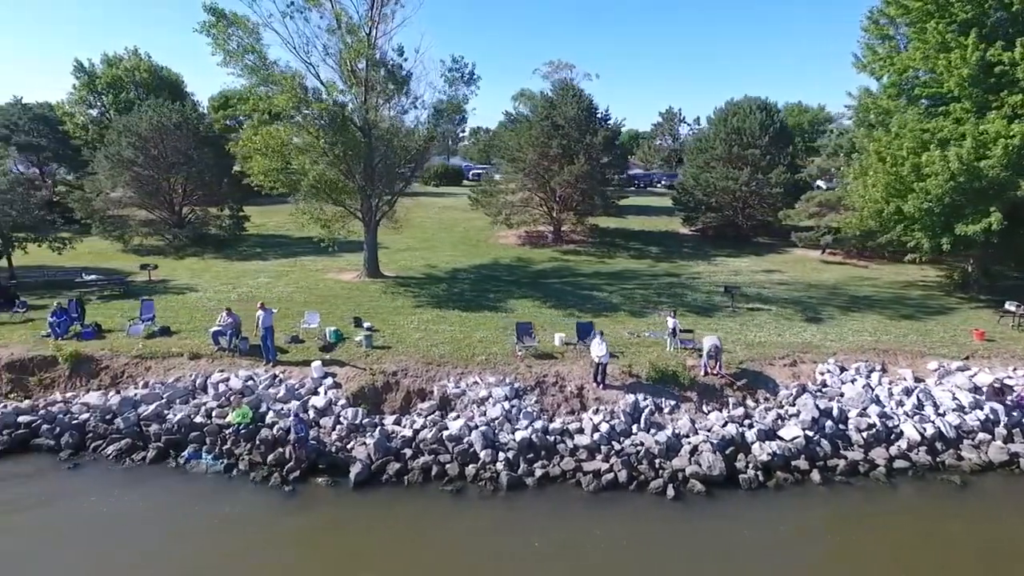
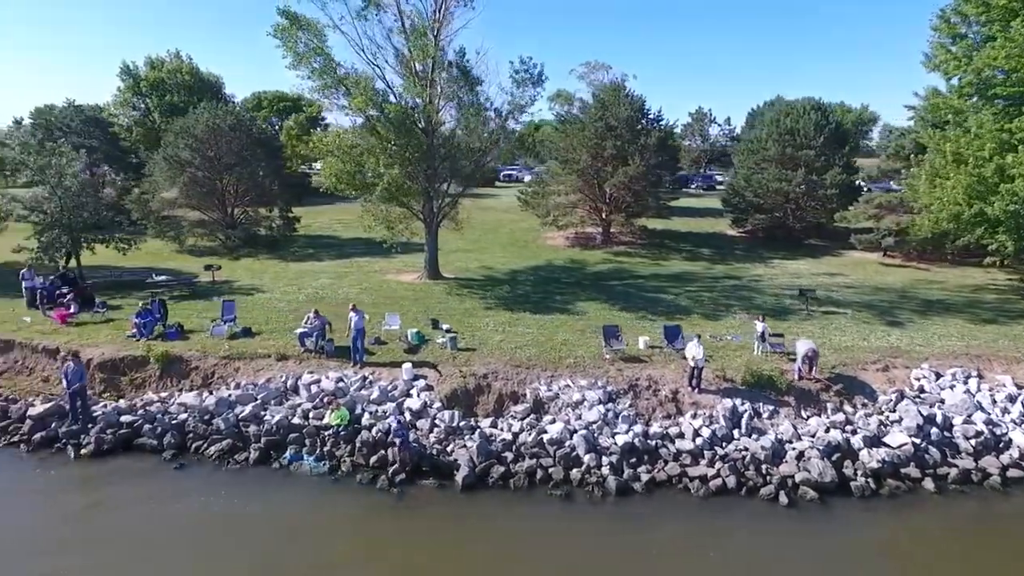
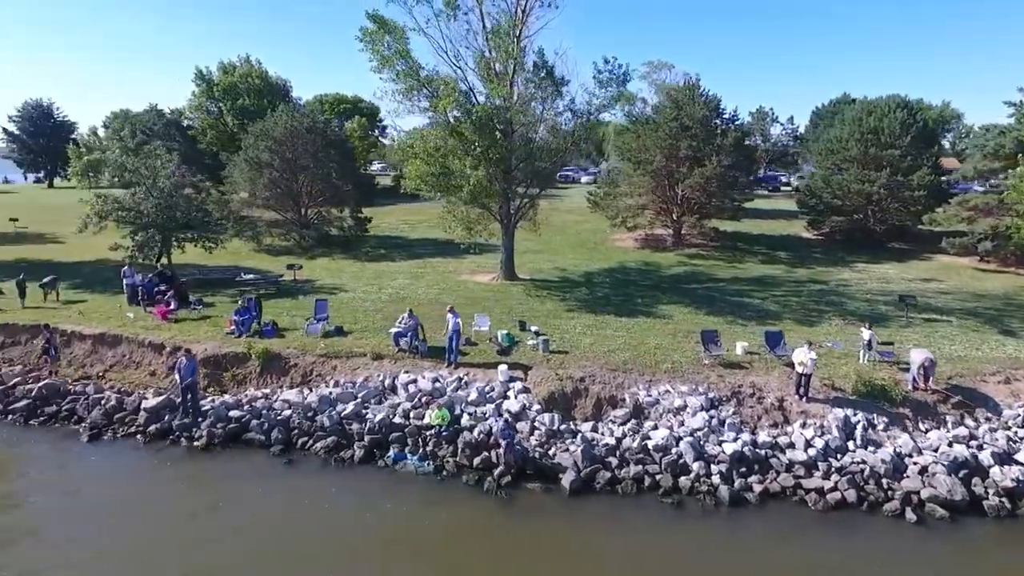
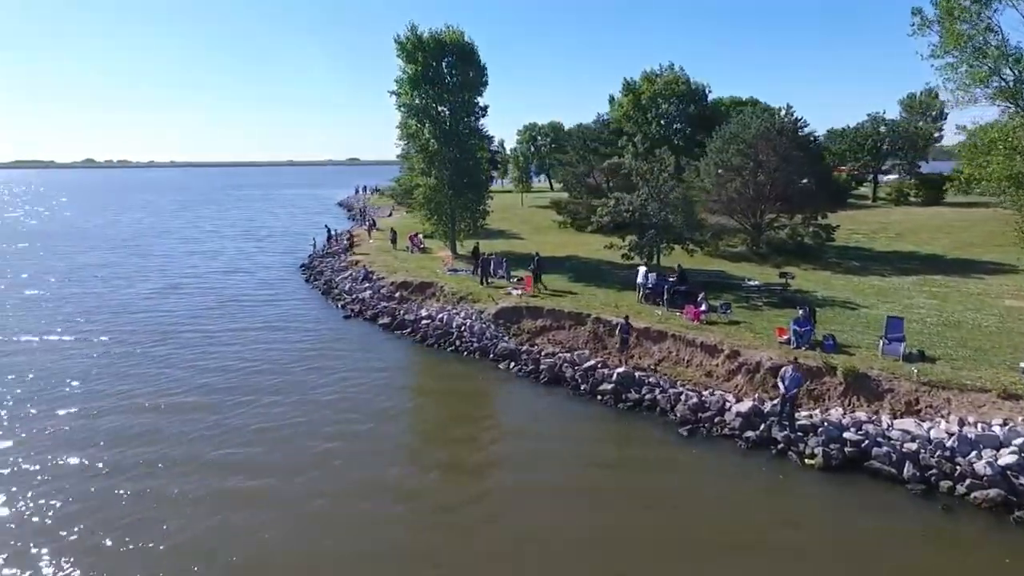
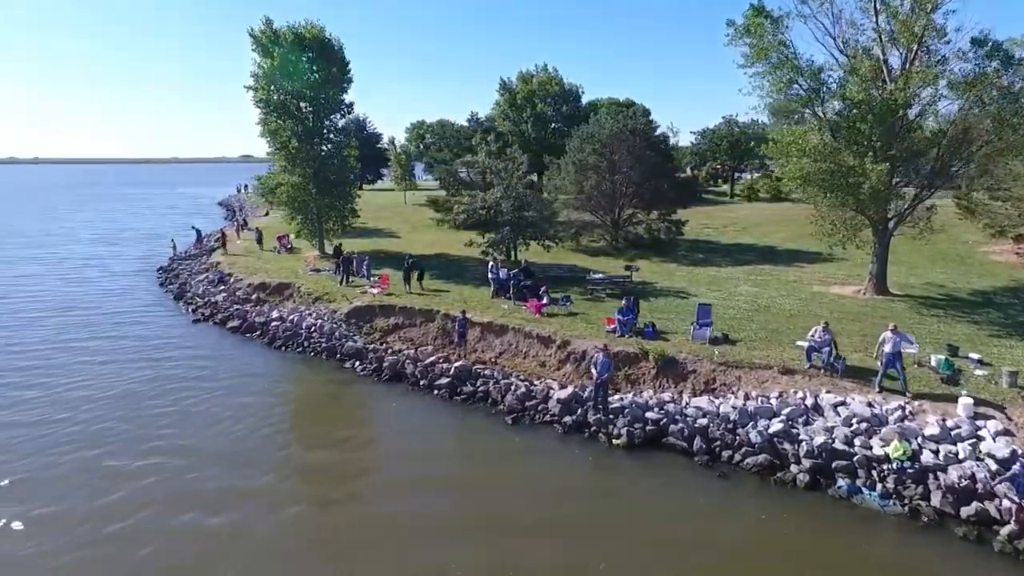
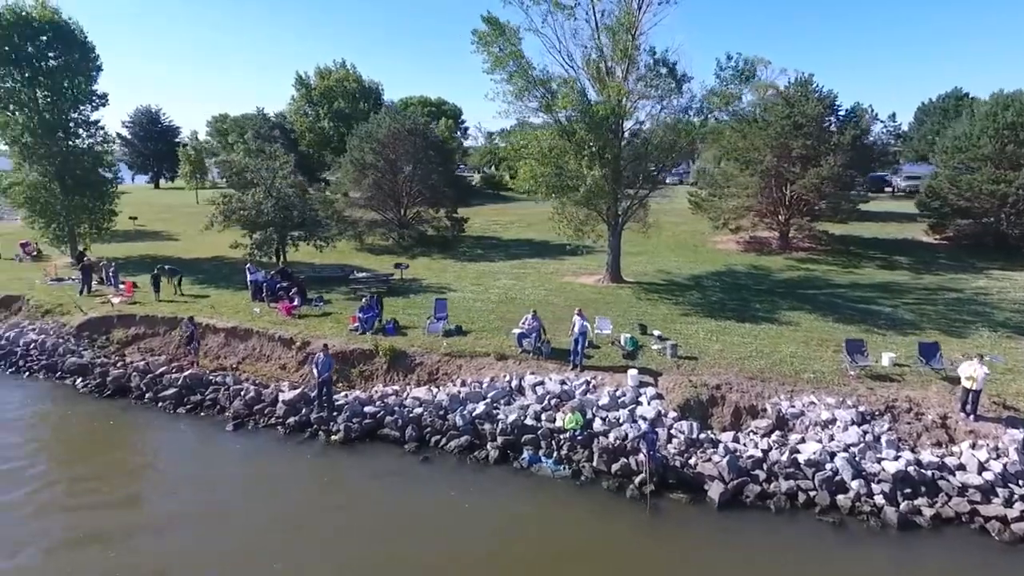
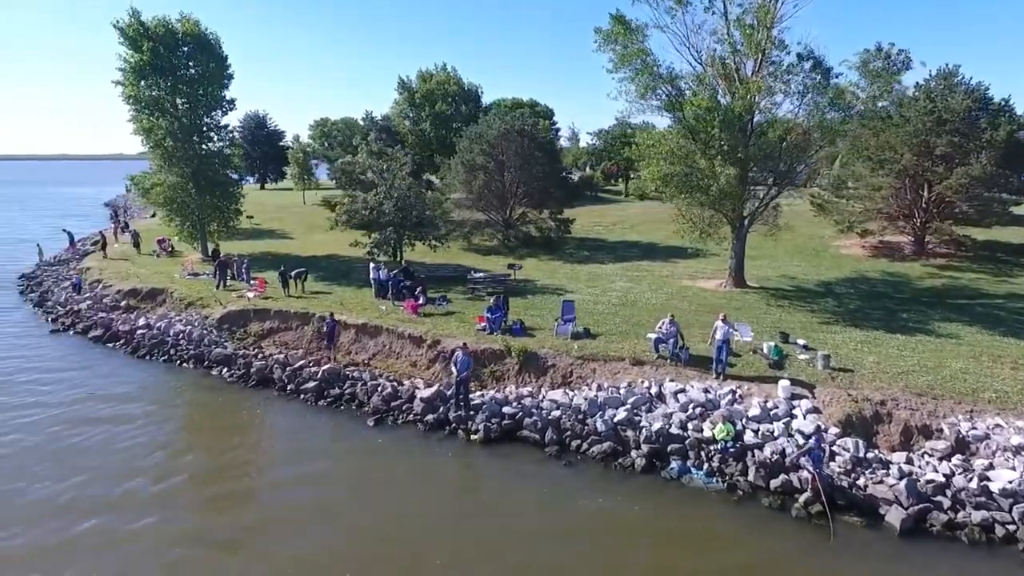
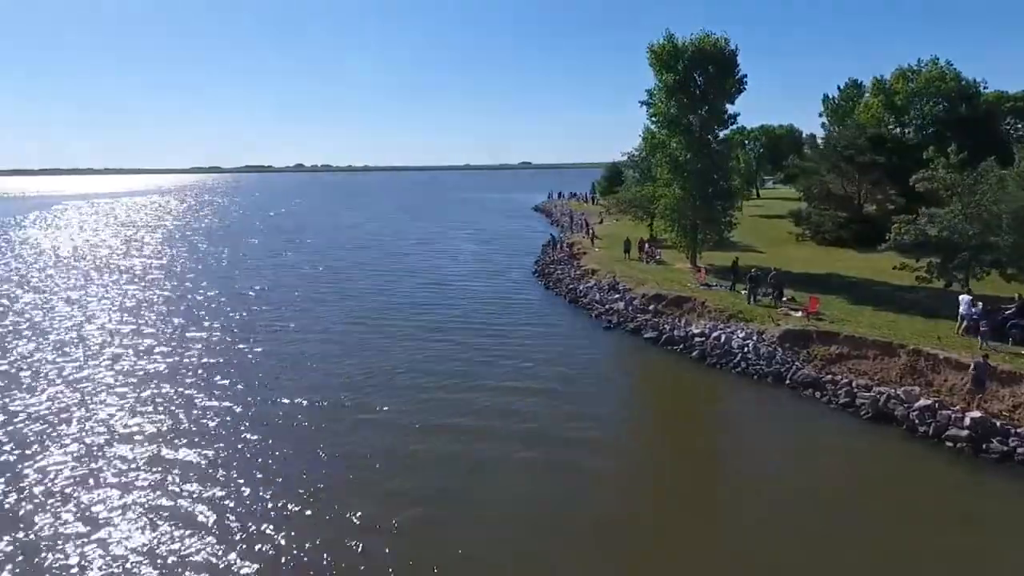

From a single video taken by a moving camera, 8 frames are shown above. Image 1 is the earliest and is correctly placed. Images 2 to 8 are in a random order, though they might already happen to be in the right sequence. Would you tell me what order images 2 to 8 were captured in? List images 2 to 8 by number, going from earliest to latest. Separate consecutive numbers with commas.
2, 3, 6, 7, 5, 4, 8
